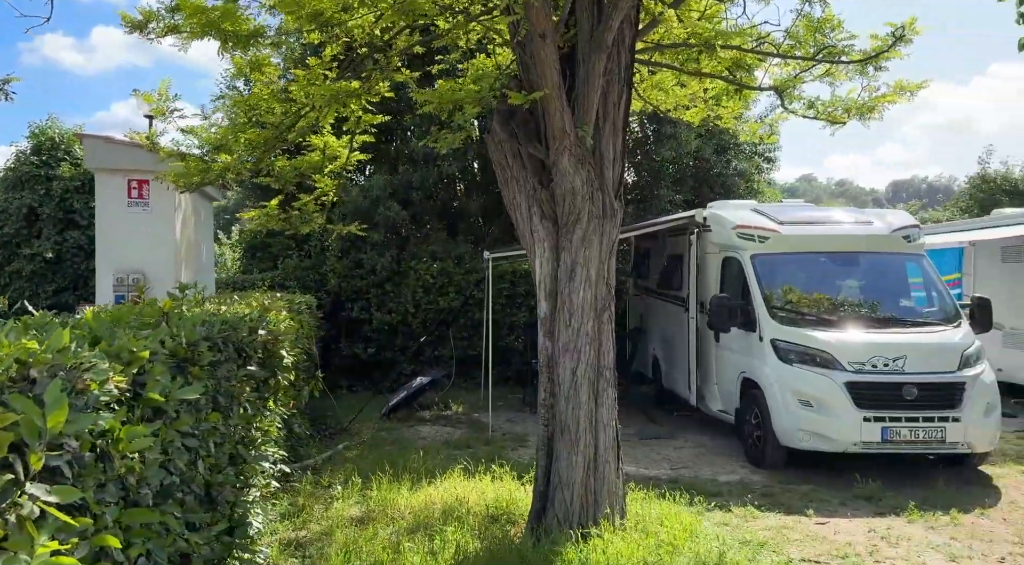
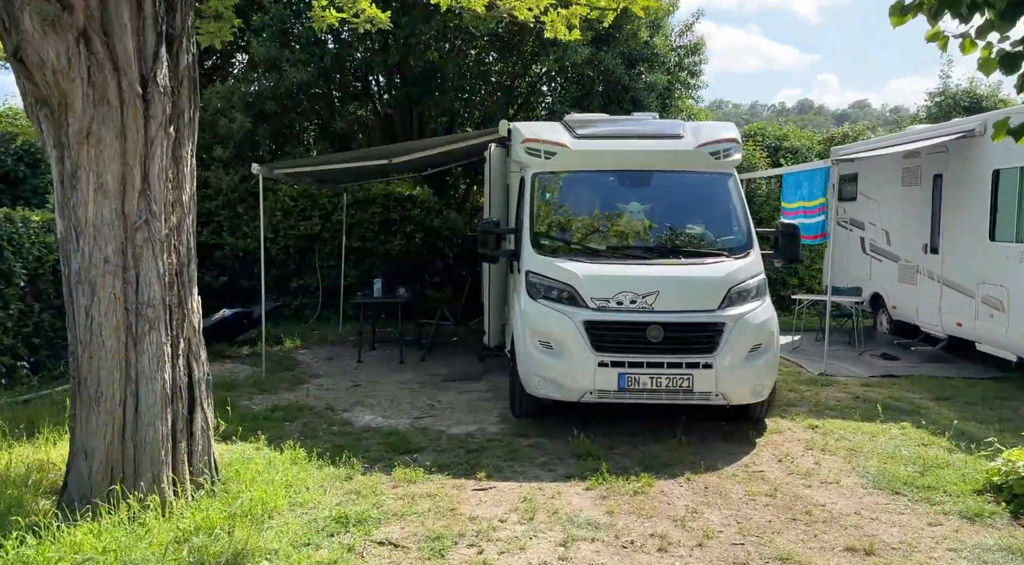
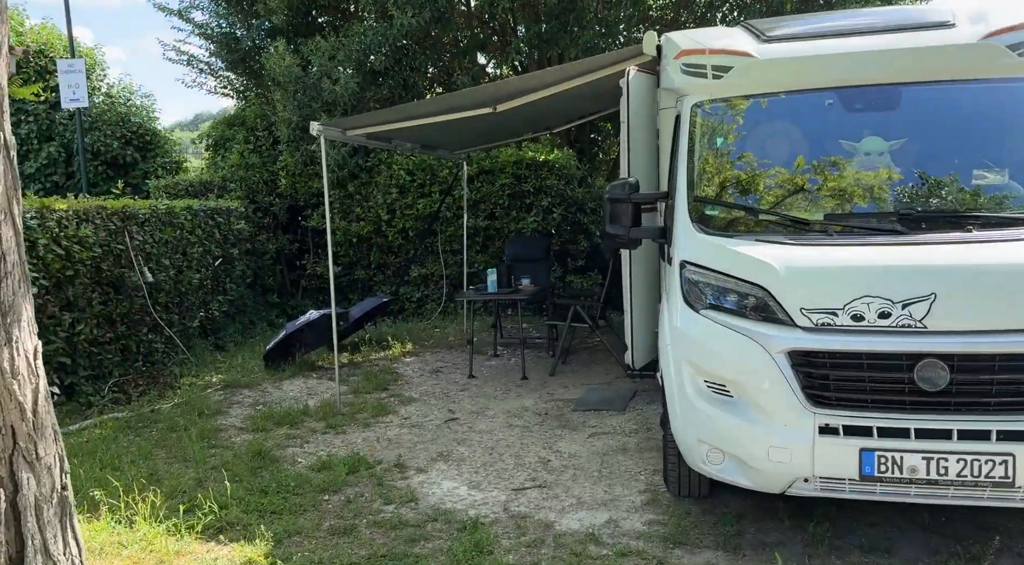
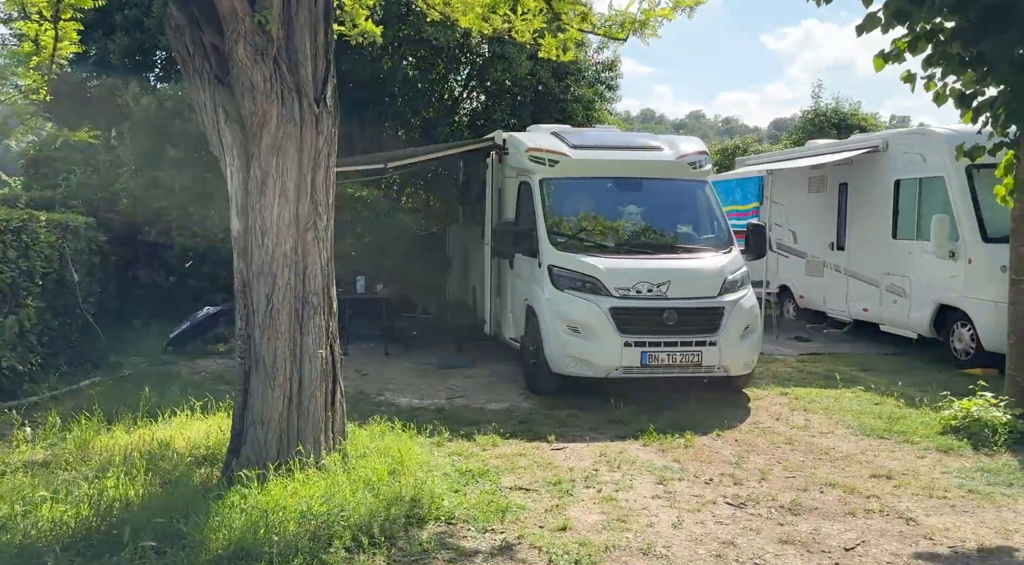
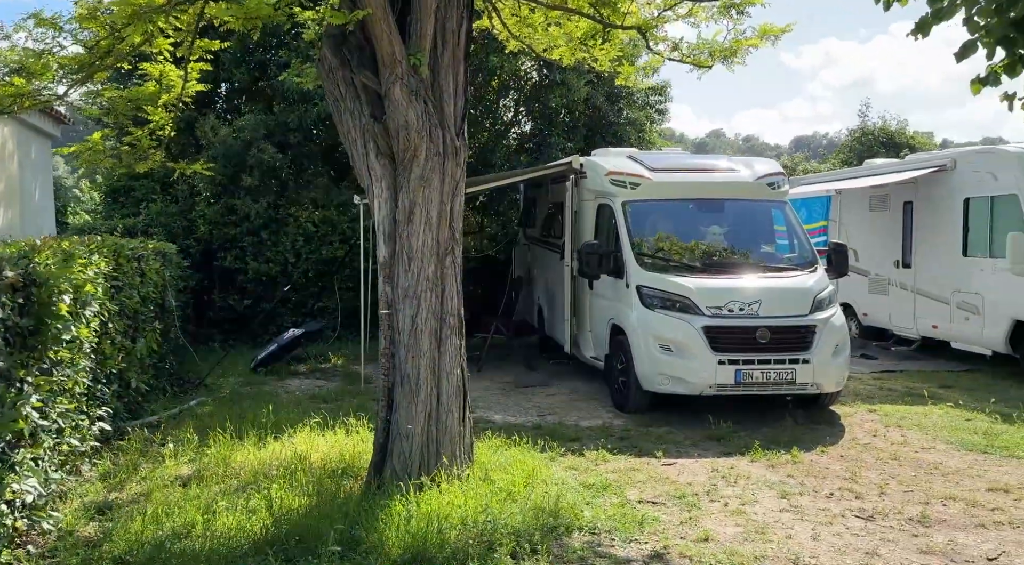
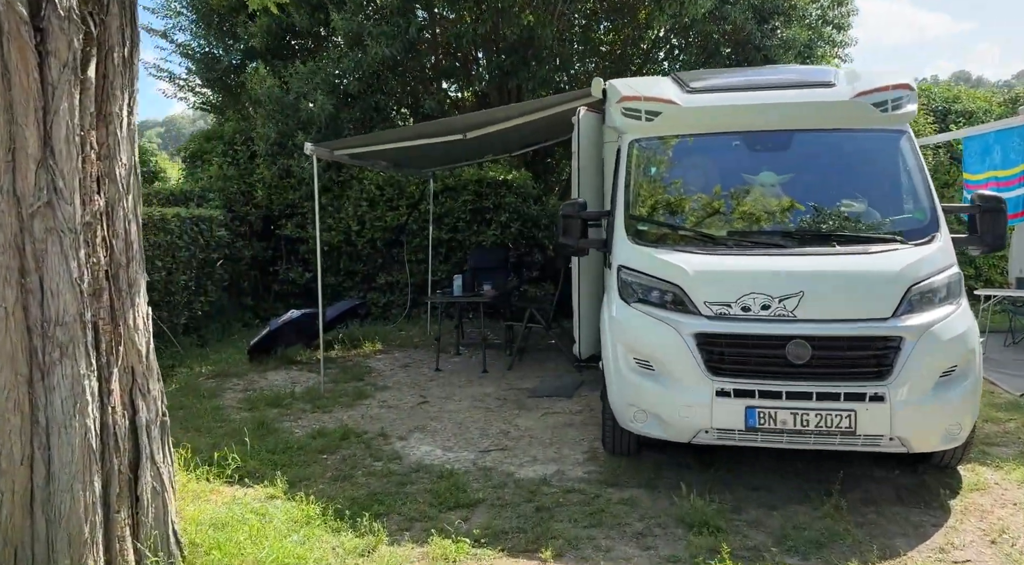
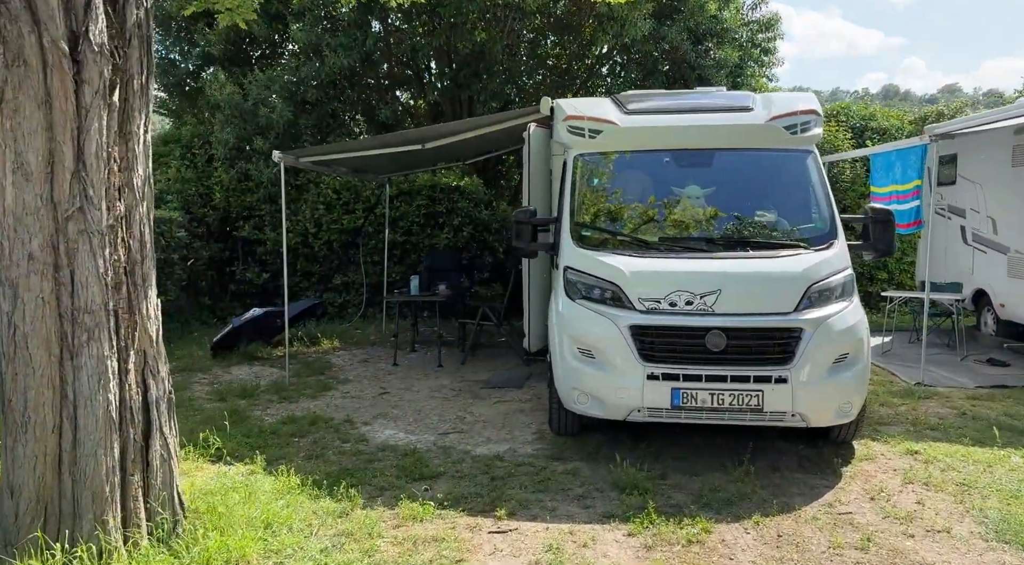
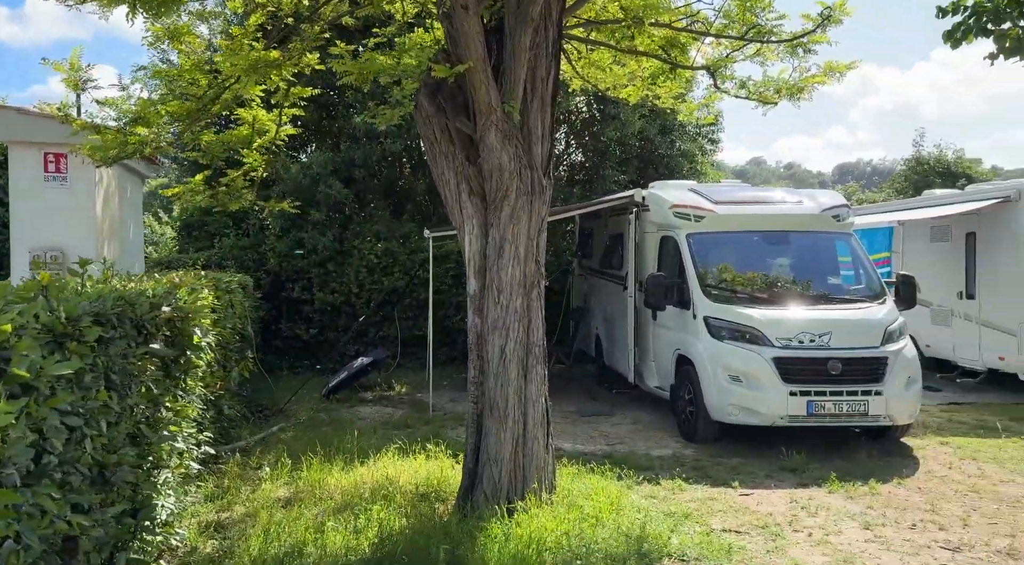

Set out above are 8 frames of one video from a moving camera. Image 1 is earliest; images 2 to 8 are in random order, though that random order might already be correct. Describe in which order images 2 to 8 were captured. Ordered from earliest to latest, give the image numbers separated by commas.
8, 5, 4, 2, 7, 6, 3
